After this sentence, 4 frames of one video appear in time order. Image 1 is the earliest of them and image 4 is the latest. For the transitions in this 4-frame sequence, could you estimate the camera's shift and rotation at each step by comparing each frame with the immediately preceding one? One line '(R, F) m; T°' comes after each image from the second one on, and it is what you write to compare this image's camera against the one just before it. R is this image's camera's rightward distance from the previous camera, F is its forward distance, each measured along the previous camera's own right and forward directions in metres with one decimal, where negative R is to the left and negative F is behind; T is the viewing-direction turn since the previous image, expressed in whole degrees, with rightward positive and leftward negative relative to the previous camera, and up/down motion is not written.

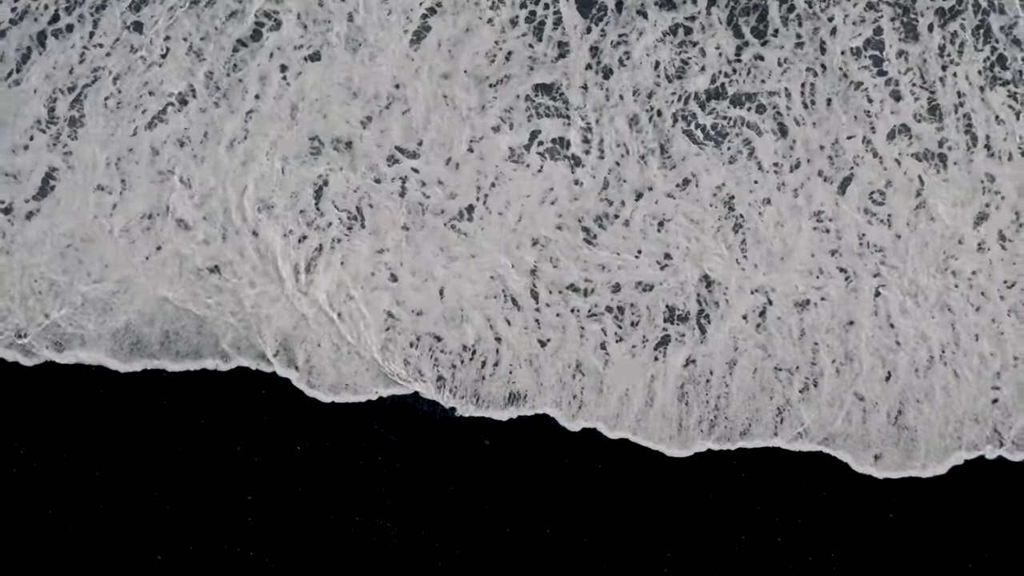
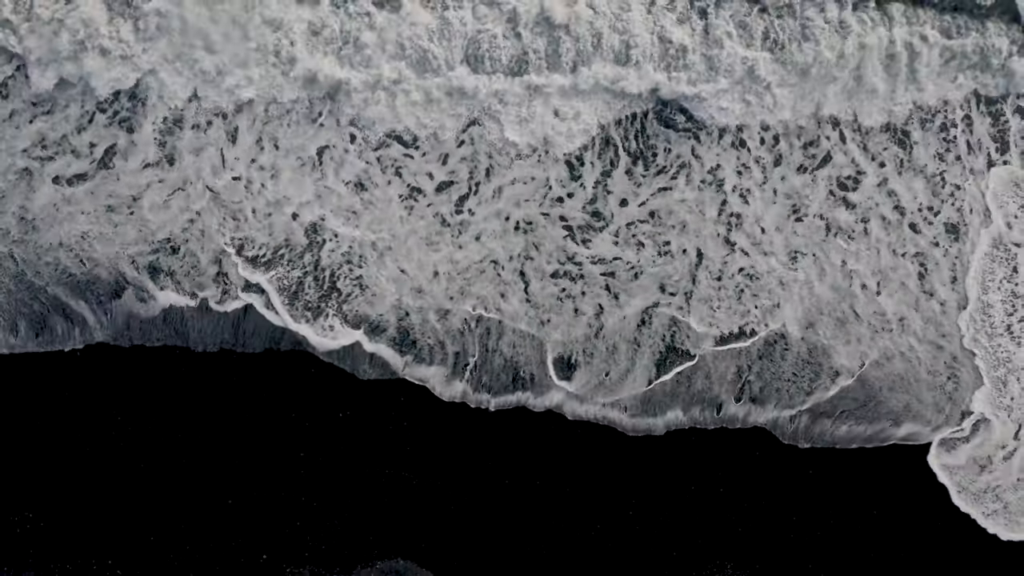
(-0.1, -1.3) m; +1°
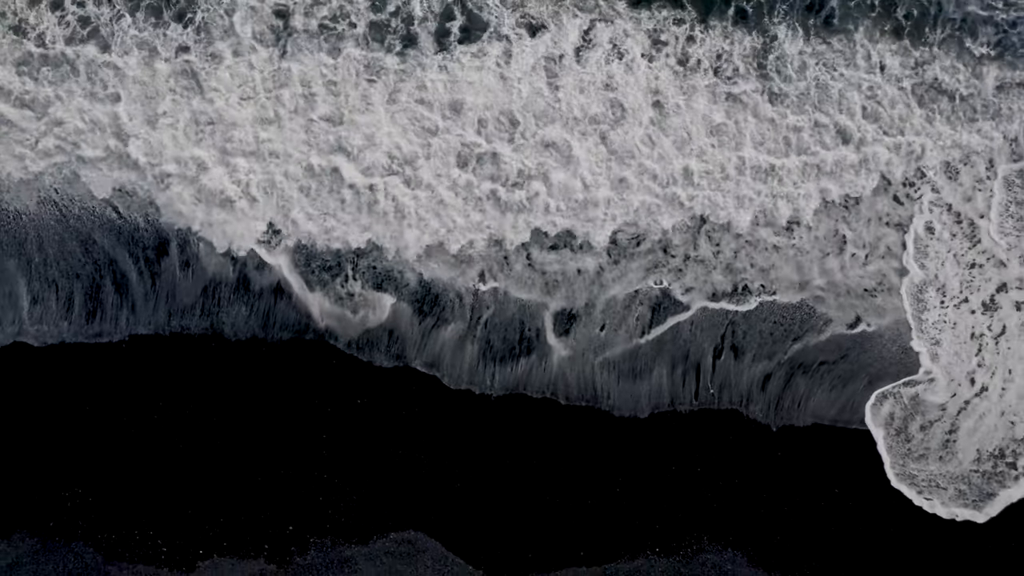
(-0.2, -0.7) m; +1°
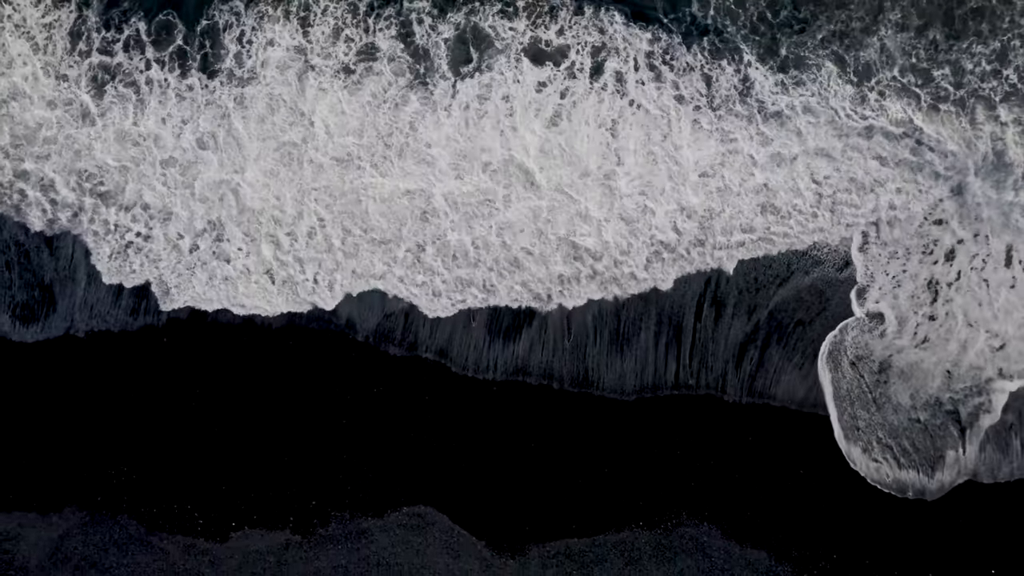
(-0.3, -0.7) m; +2°
